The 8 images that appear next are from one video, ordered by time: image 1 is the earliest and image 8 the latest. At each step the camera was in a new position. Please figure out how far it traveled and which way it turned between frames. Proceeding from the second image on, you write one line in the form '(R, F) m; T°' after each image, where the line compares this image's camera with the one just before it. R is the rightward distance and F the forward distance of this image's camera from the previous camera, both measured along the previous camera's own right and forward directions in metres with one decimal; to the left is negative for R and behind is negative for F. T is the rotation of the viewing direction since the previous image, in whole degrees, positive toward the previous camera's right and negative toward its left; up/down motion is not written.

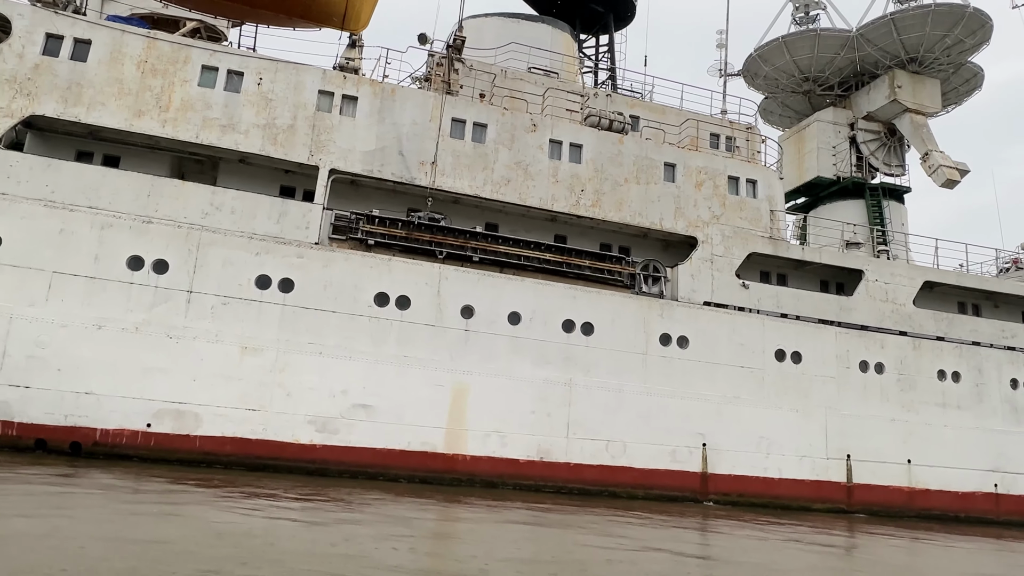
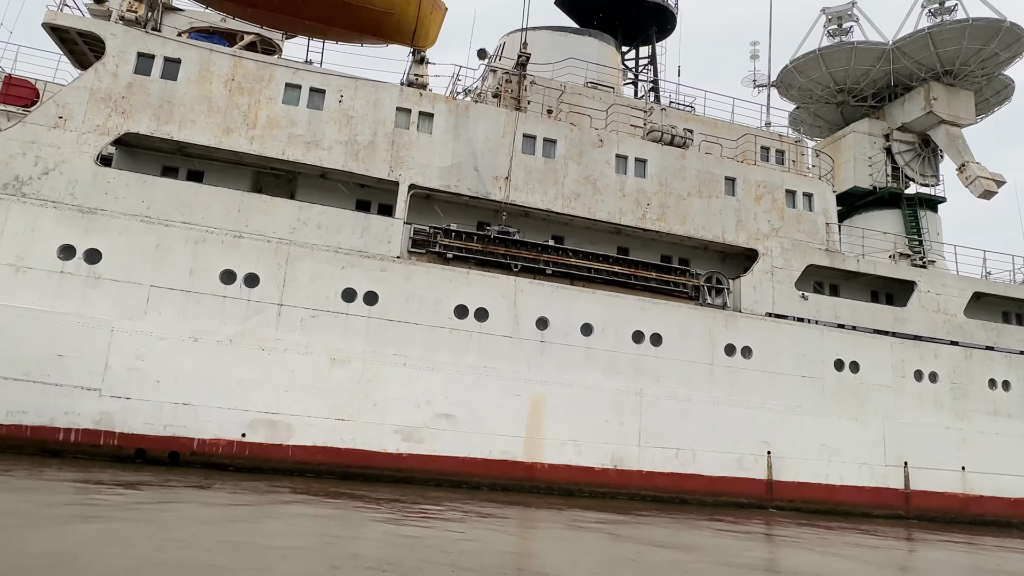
(-0.9, -0.2) m; 0°
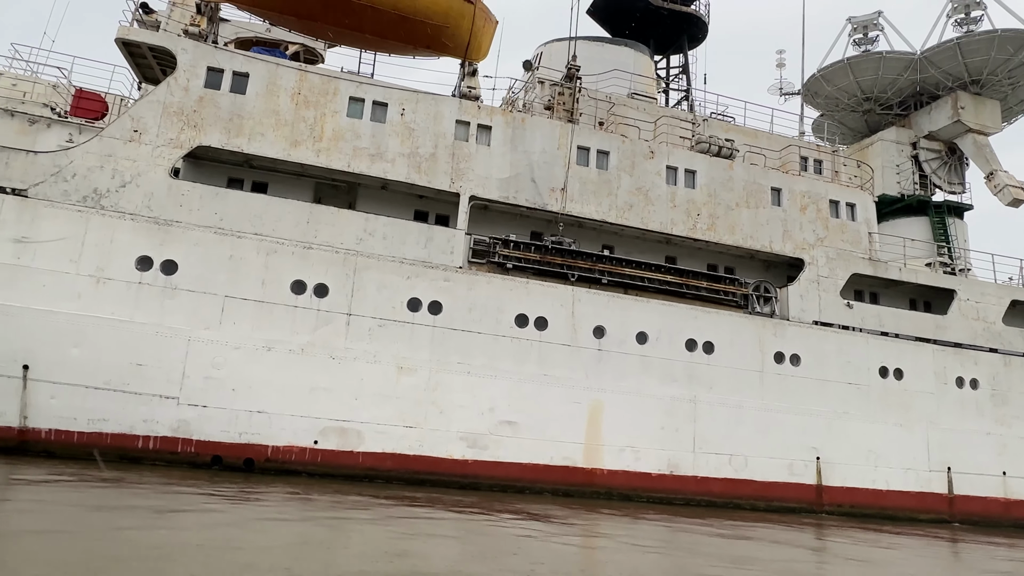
(-0.7, -0.2) m; 0°
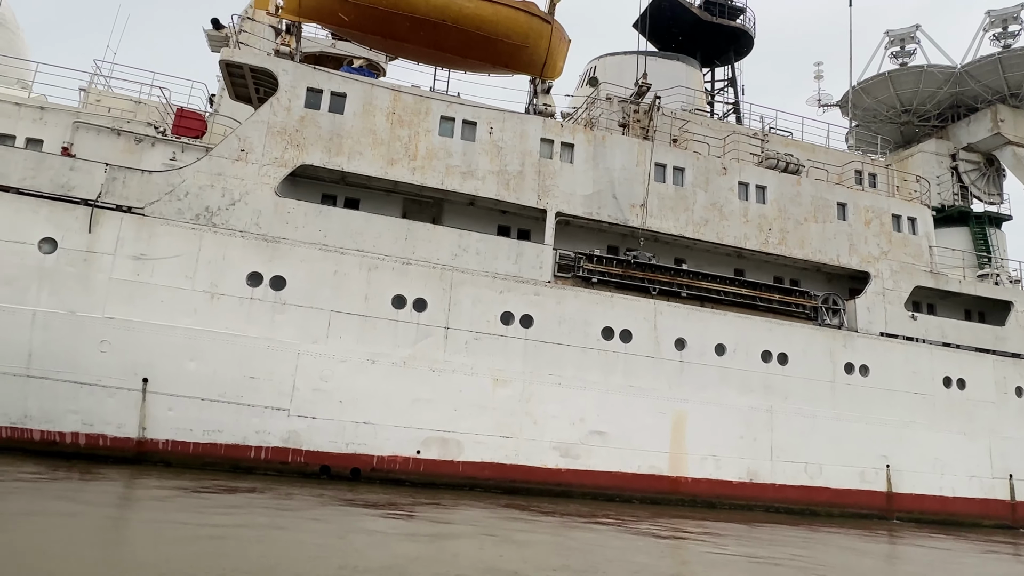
(-1.1, -0.3) m; 0°
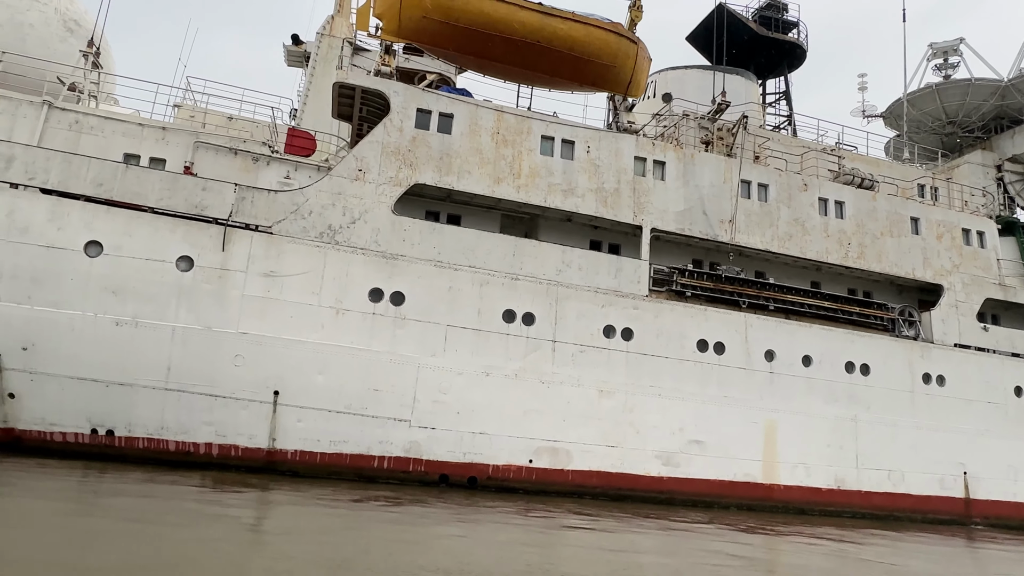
(-1.3, -0.3) m; 0°
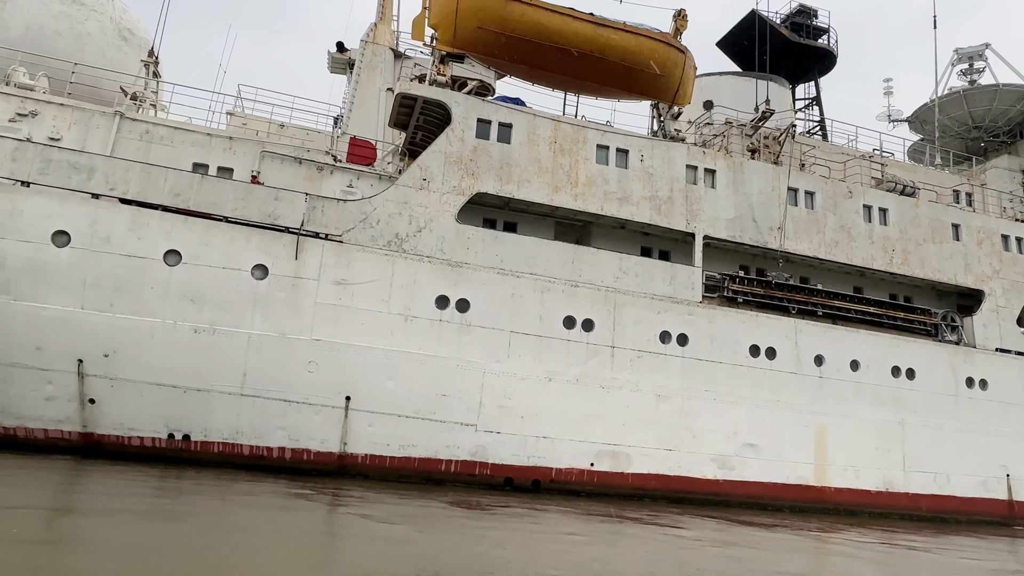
(-0.7, -0.2) m; 0°
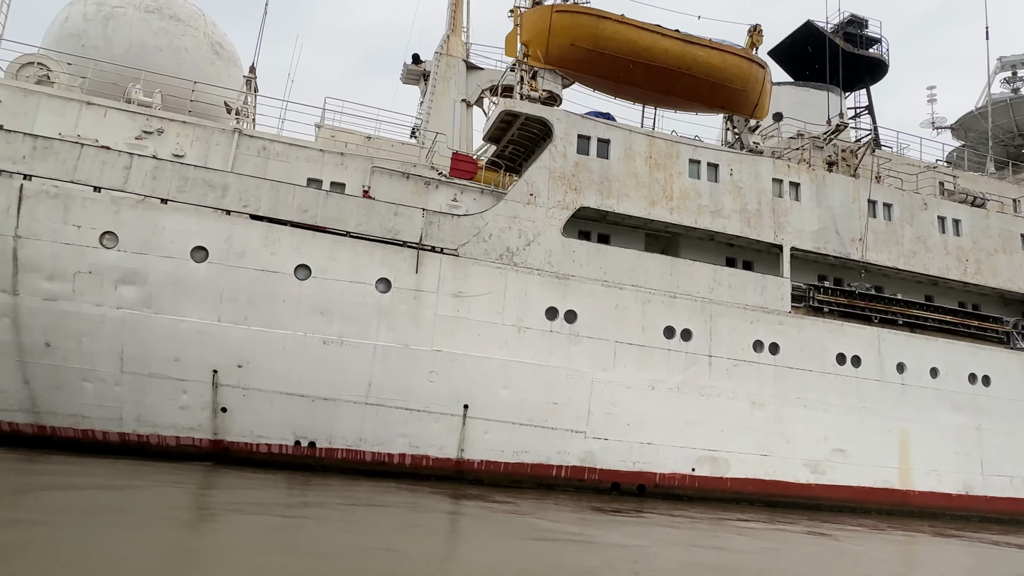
(-1.3, -0.3) m; 0°
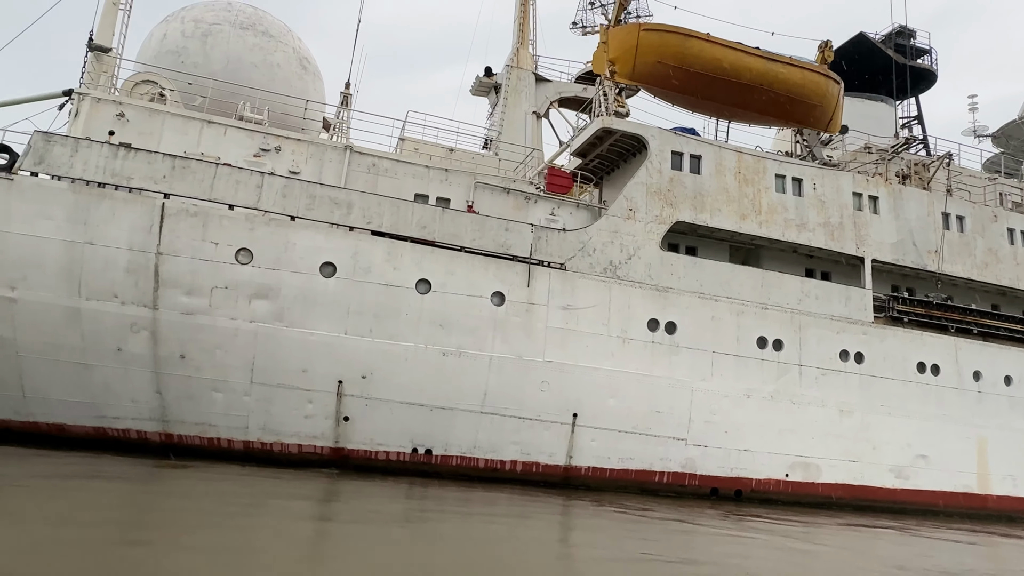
(-1.3, -0.3) m; 0°
